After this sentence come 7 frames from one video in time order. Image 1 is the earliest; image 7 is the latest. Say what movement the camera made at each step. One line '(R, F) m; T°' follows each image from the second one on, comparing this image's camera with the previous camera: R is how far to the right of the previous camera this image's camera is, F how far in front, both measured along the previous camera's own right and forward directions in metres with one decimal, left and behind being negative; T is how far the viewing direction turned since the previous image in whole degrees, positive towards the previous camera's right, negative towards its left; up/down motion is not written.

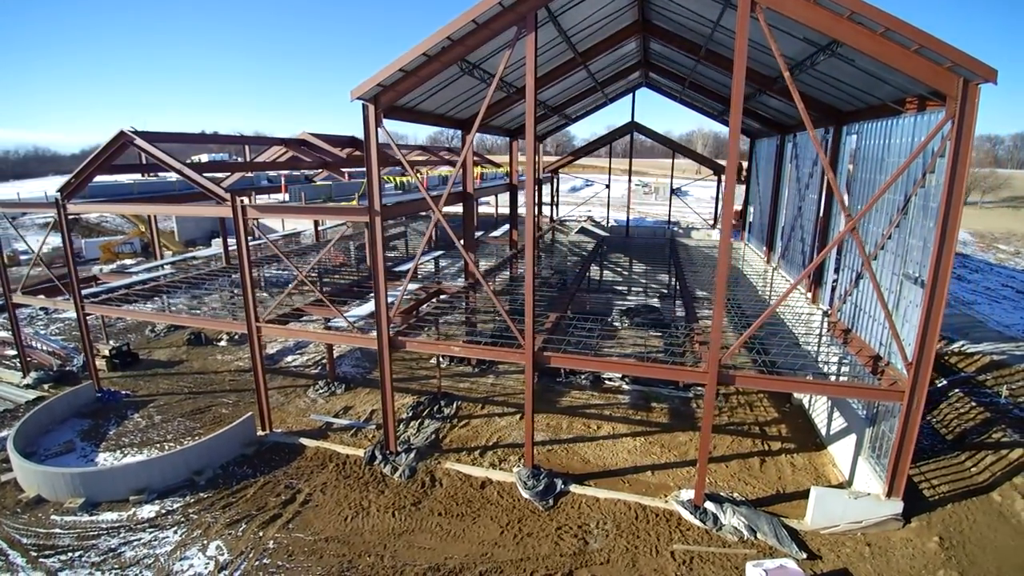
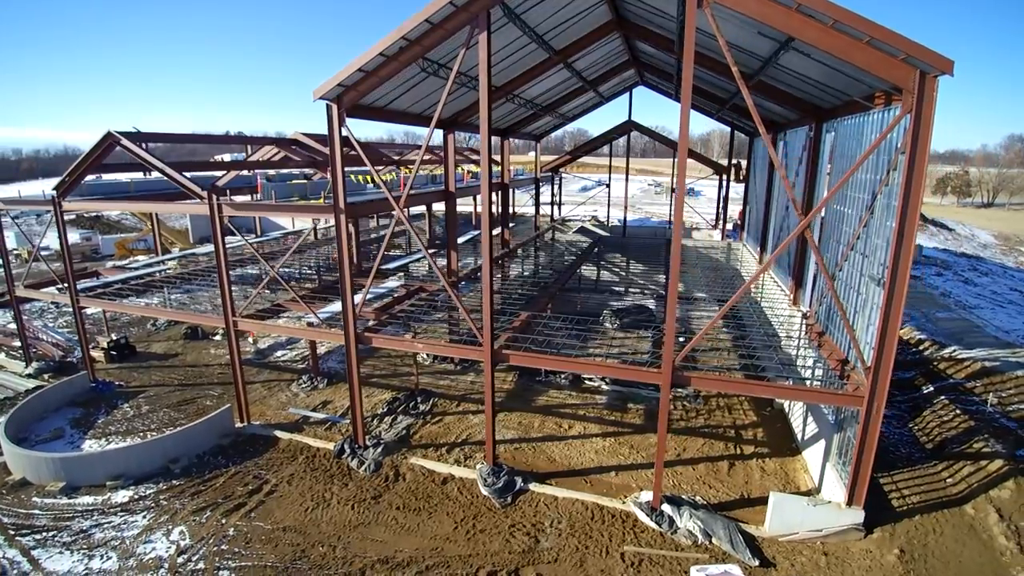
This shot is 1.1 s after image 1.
(+1.0, 0.0) m; -3°
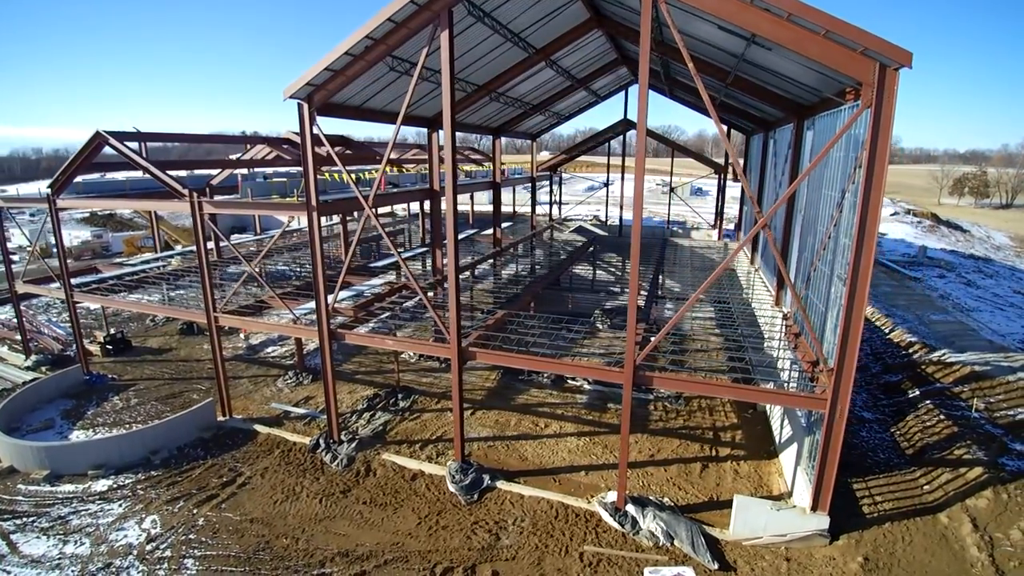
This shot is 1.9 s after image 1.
(+0.7, 0.0) m; -2°
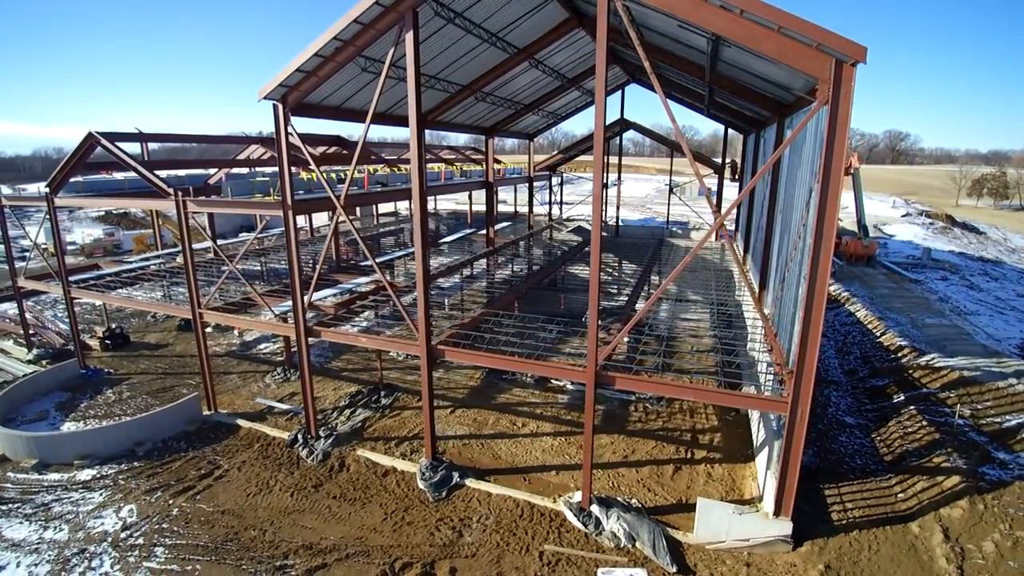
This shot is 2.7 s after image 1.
(+0.7, 0.0) m; -2°
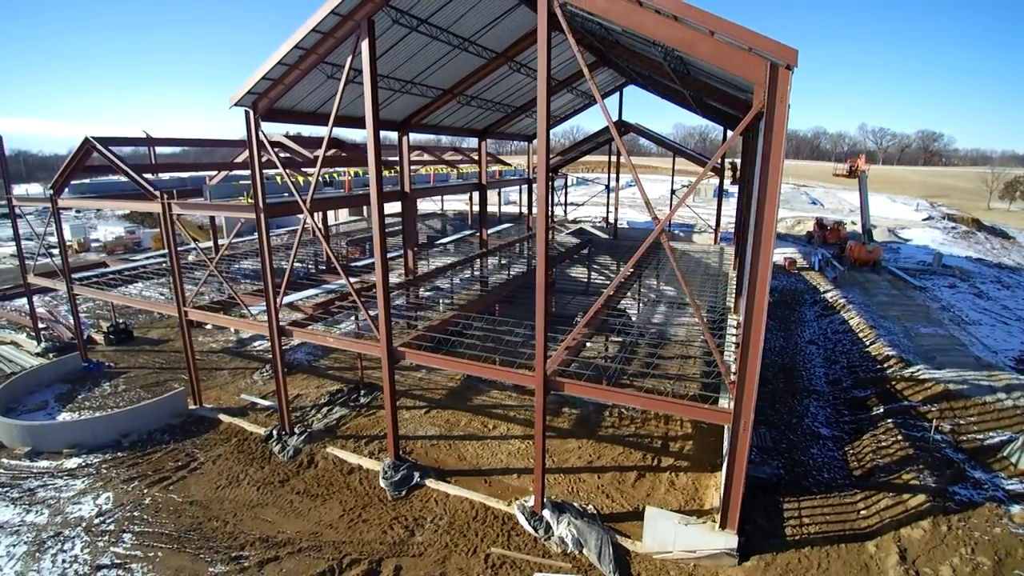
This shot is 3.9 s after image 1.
(+1.0, 0.0) m; -3°
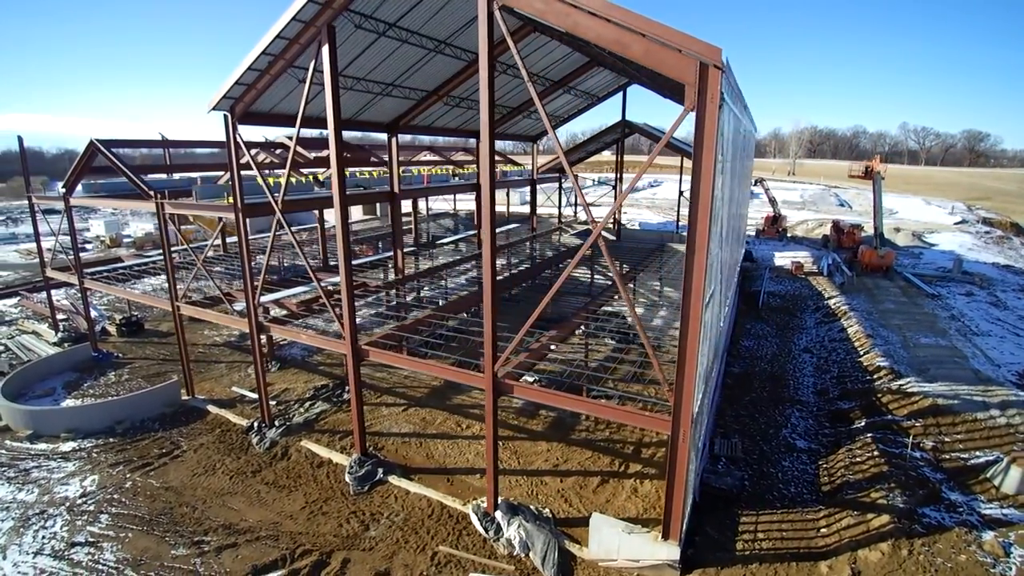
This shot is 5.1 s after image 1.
(+1.1, 0.0) m; -4°
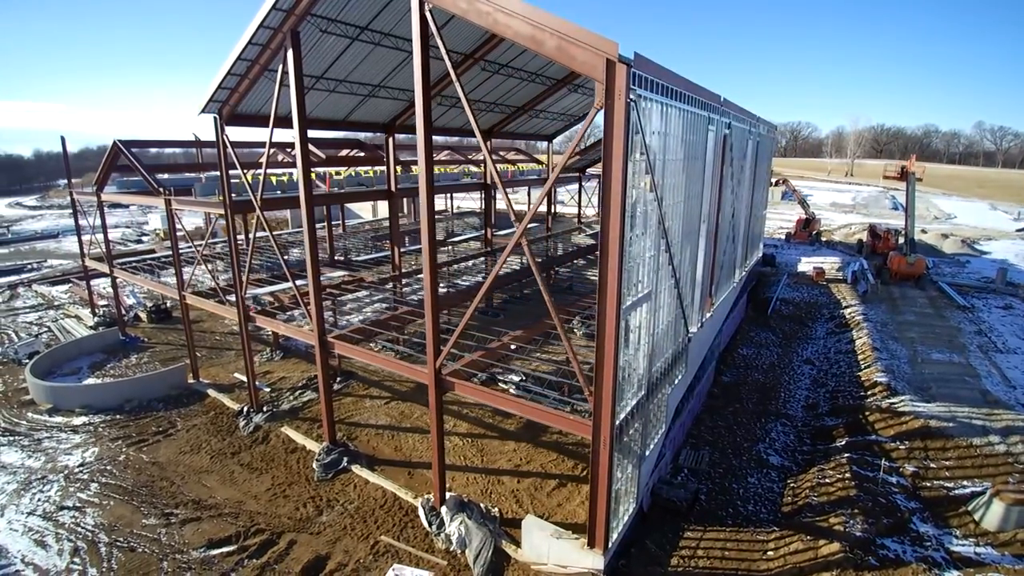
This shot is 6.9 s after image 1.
(+1.5, +0.1) m; -7°
